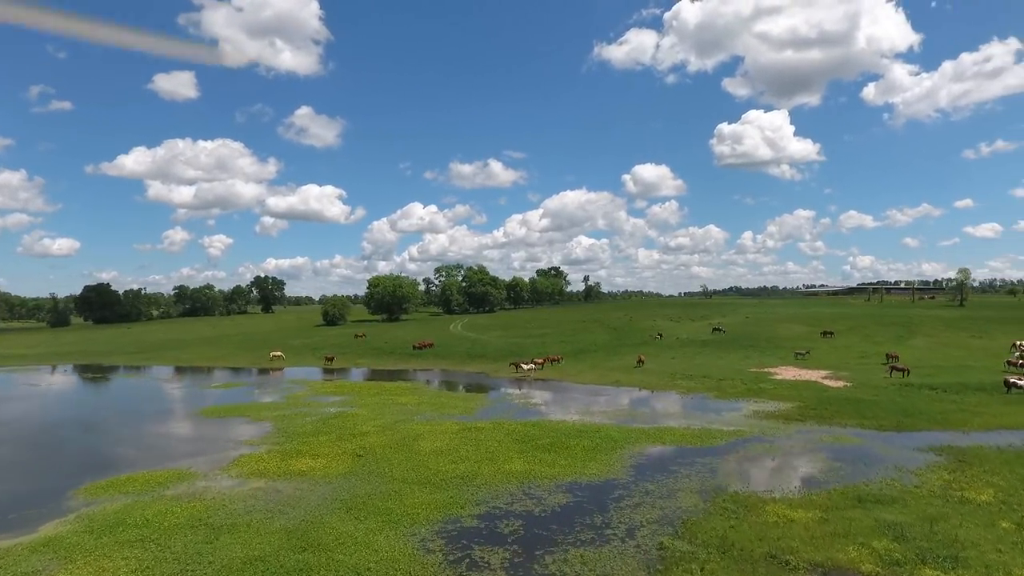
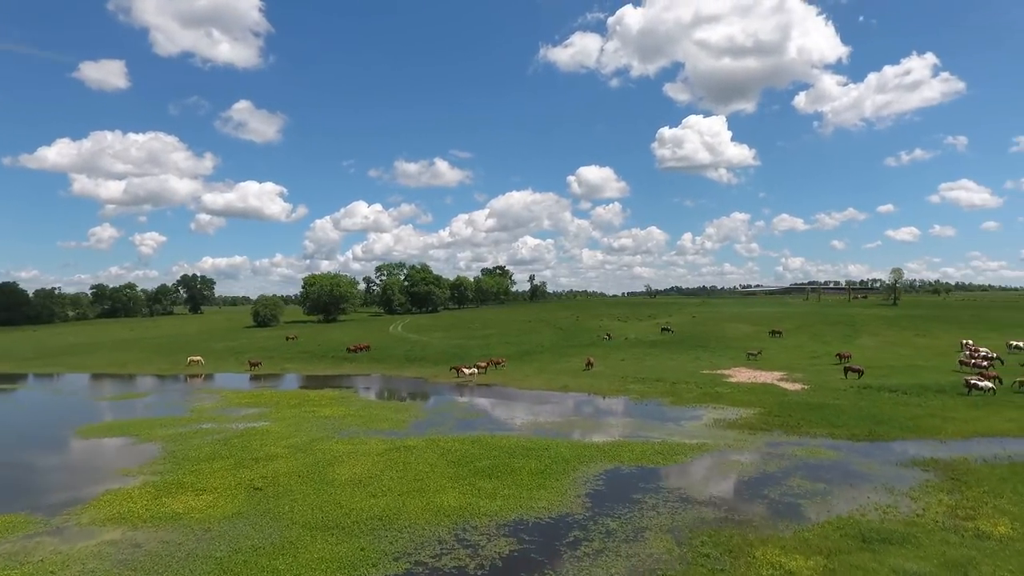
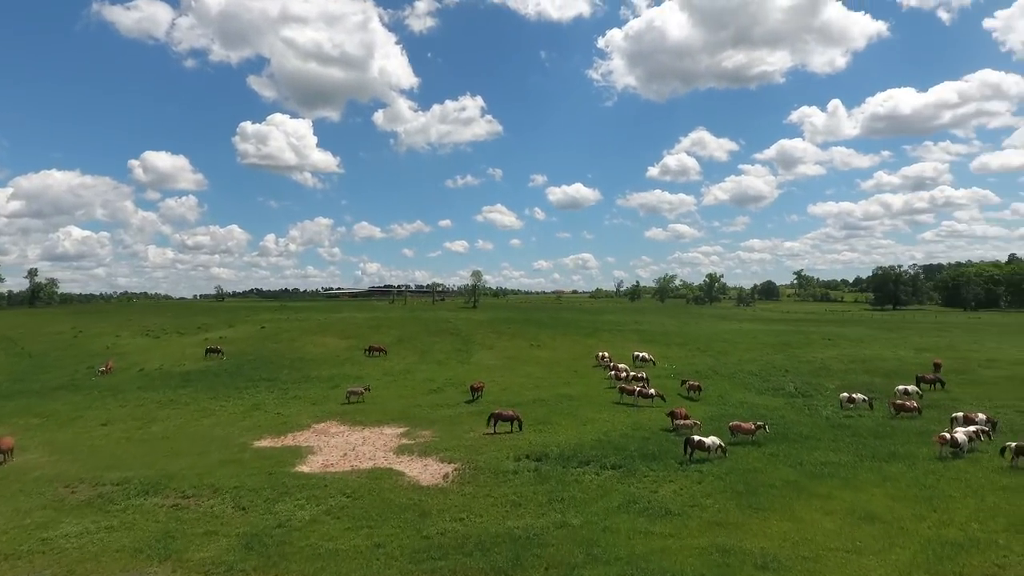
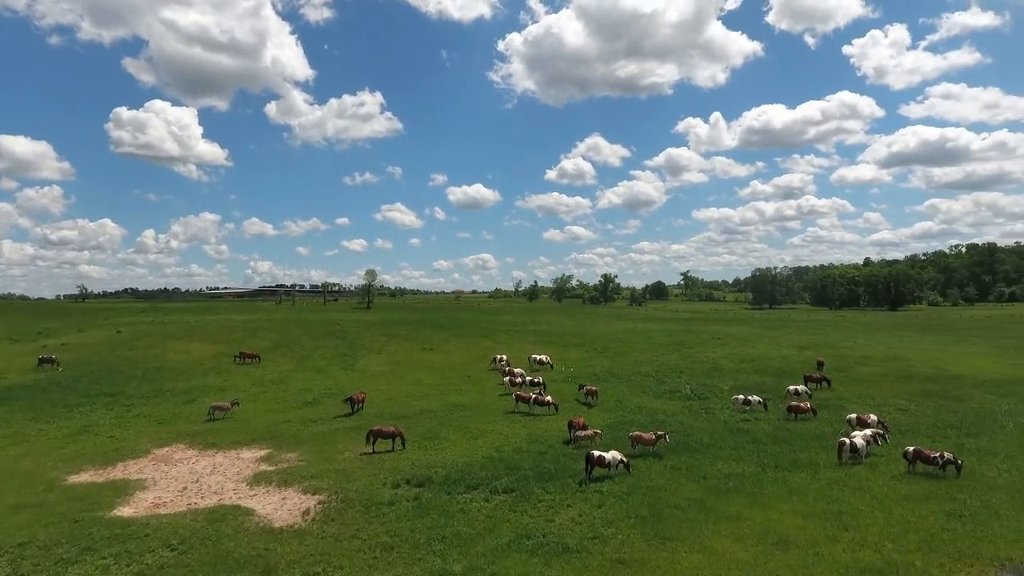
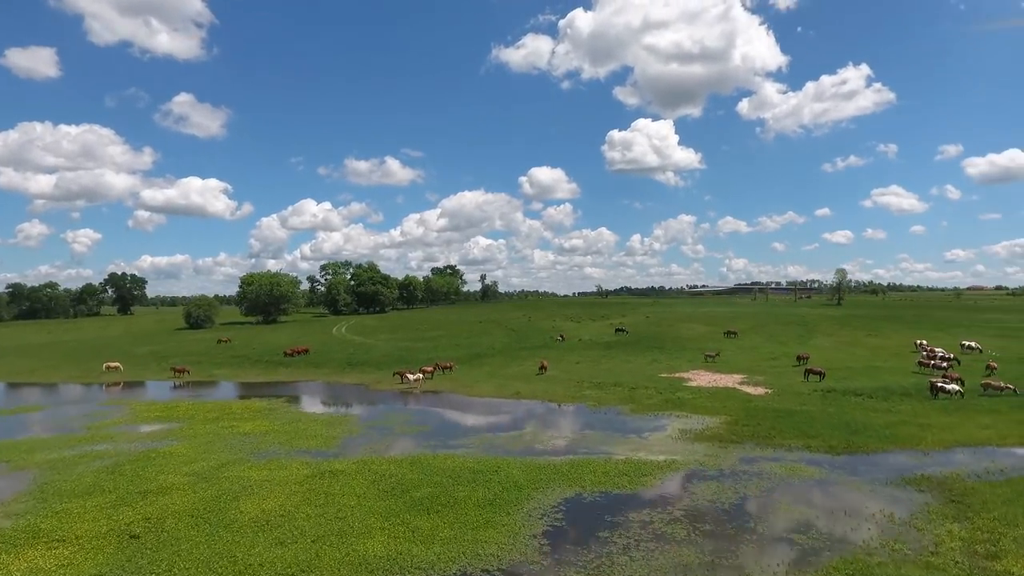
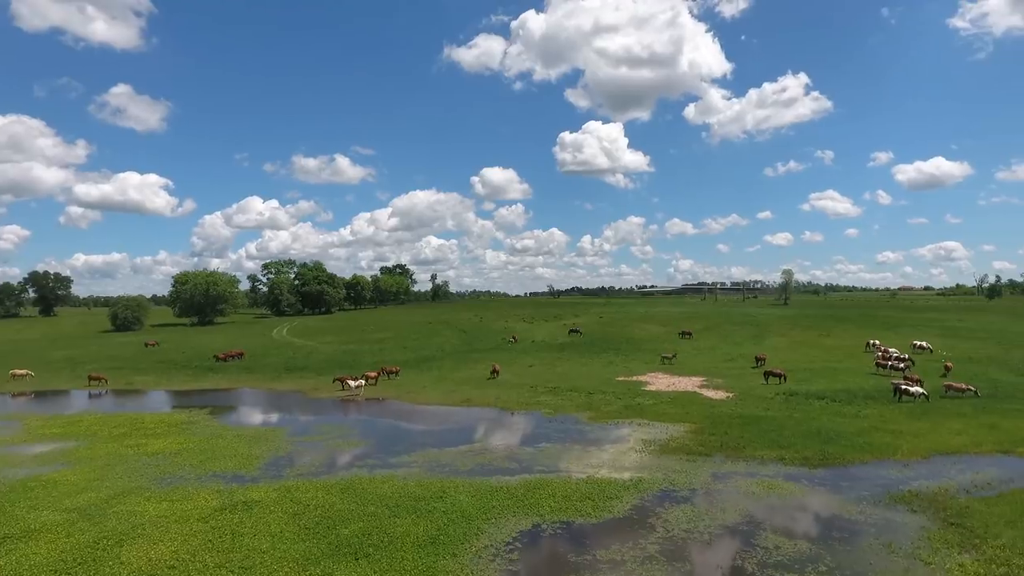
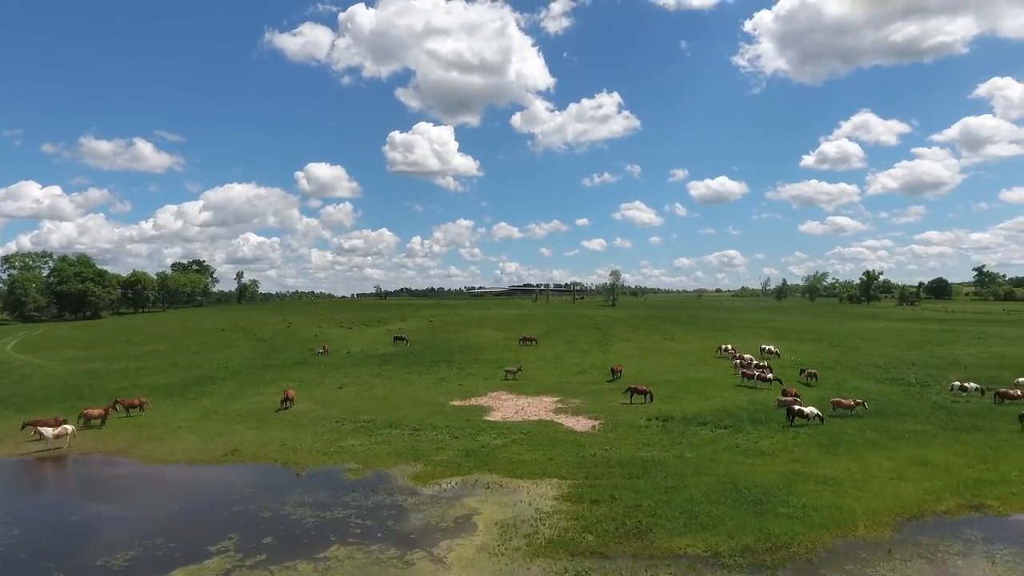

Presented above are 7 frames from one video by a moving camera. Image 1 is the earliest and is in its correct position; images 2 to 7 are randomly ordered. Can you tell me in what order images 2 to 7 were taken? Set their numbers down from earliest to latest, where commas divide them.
2, 5, 6, 7, 3, 4
